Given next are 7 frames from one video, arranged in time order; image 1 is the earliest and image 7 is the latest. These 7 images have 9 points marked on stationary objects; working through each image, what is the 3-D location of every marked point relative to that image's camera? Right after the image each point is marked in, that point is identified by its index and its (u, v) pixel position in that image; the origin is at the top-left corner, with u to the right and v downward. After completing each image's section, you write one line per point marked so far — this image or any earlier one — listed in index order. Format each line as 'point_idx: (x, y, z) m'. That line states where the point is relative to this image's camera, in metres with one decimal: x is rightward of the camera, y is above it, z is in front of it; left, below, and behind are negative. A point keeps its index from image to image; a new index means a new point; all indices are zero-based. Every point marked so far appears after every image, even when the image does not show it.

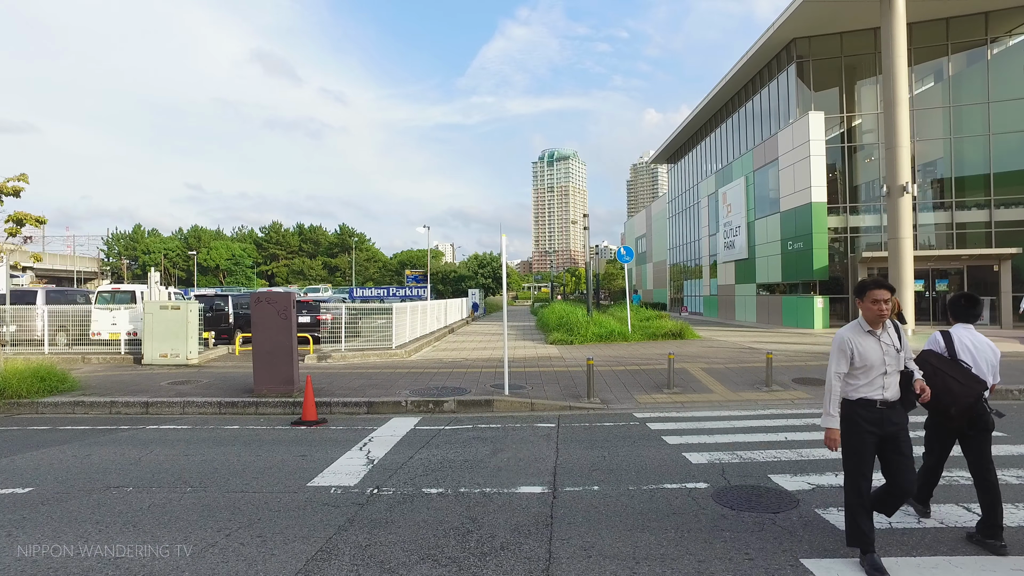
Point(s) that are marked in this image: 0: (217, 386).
0: (-4.8, -1.6, +10.5) m
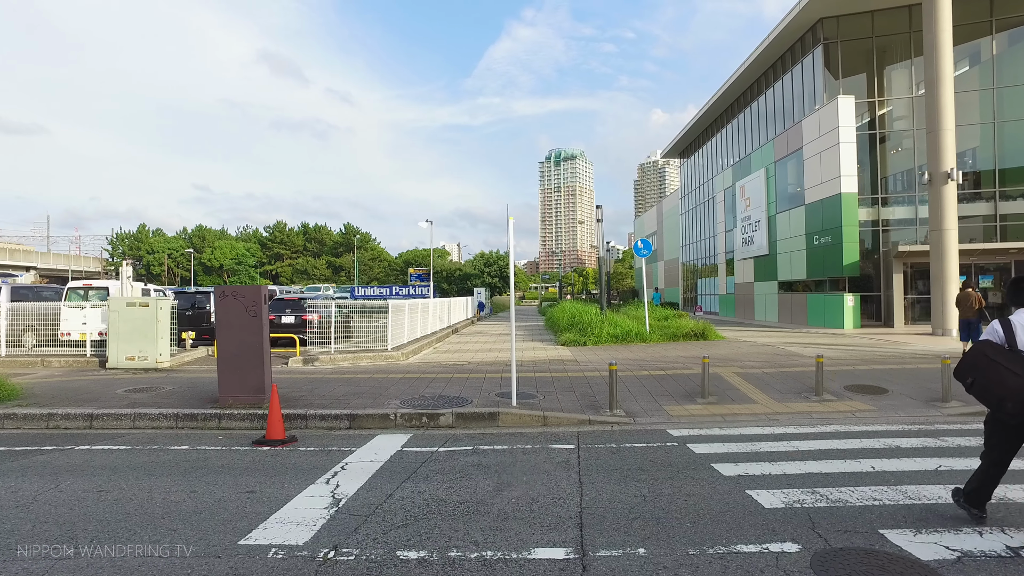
0: (-4.7, -1.5, +9.1) m
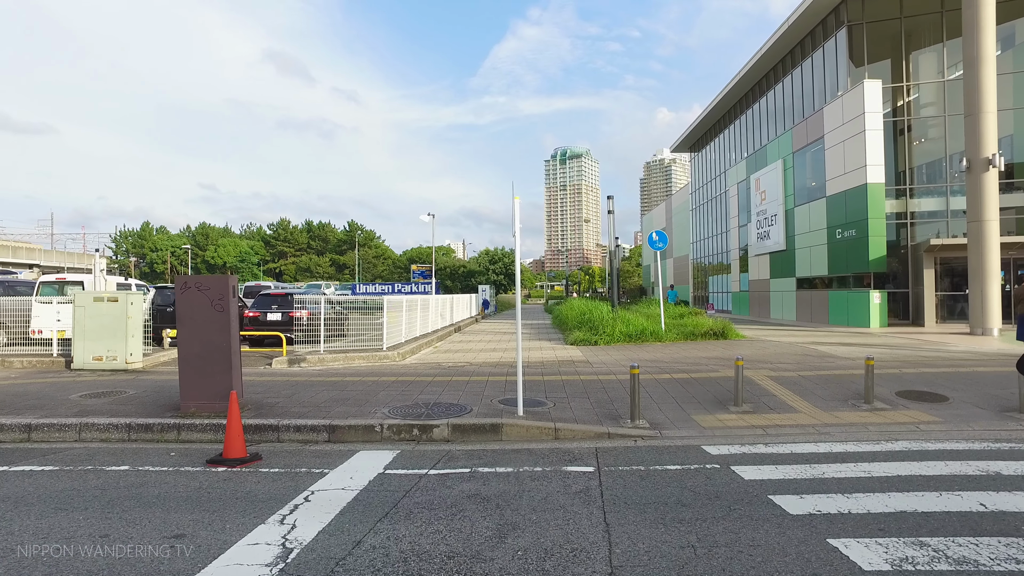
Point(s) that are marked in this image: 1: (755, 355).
0: (-4.6, -1.4, +8.0) m
1: (+4.7, -1.3, +12.4) m
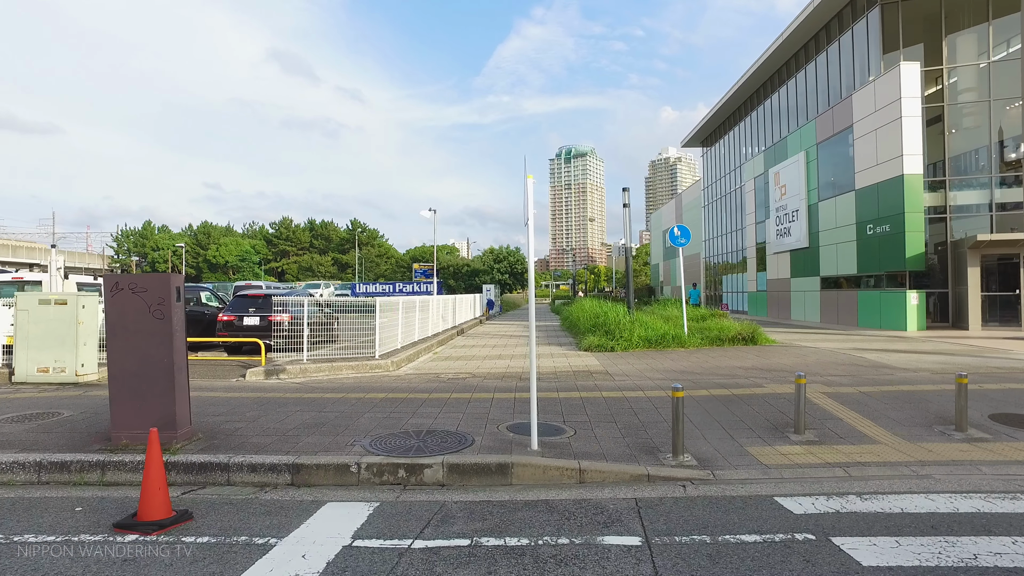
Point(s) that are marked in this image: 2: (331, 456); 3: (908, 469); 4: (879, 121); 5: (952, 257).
0: (-4.5, -1.4, +6.6) m
1: (+4.8, -1.3, +10.9) m
2: (-1.6, -1.4, +5.5) m
3: (+3.2, -1.5, +5.2) m
4: (+11.3, +5.1, +19.7) m
5: (+12.8, +0.9, +18.8) m
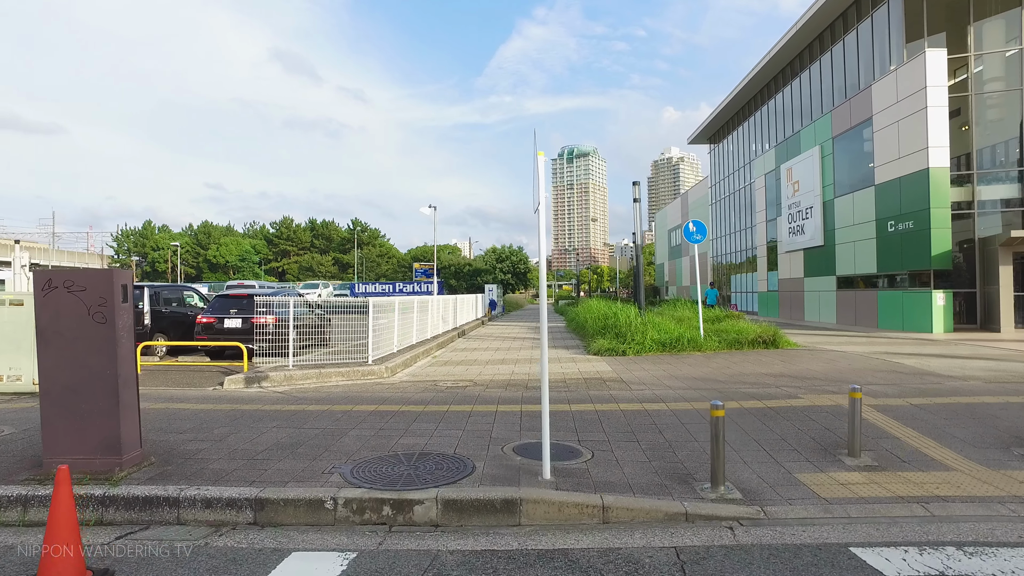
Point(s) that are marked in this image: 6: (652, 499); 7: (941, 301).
0: (-4.4, -1.4, +5.7) m
1: (+4.9, -1.3, +10.0) m
2: (-1.5, -1.4, +4.6) m
3: (+3.3, -1.5, +4.3) m
4: (+11.4, +5.1, +18.7) m
5: (+12.9, +0.9, +17.8) m
6: (+1.0, -1.5, +4.5) m
7: (+11.7, -0.4, +17.7) m
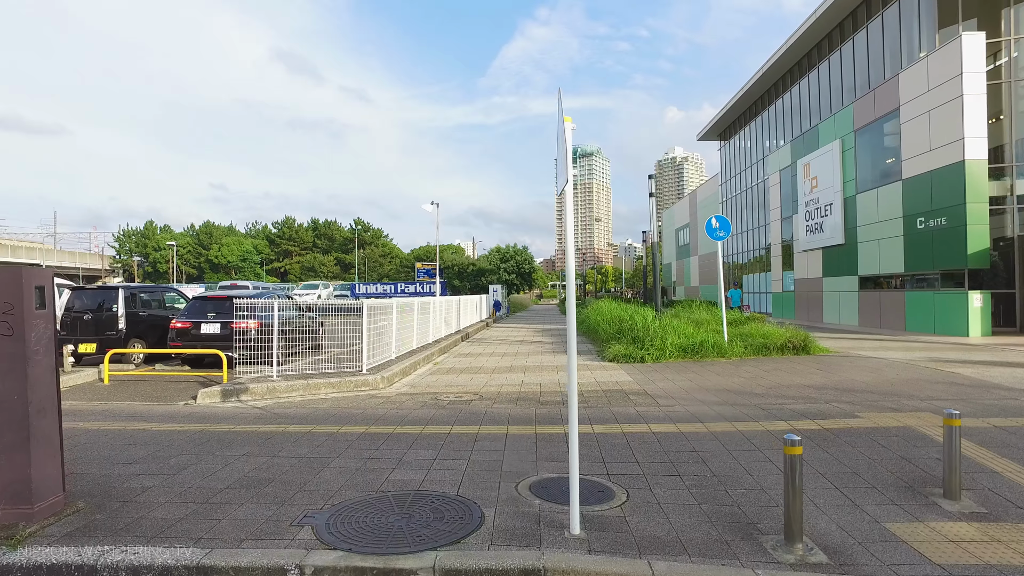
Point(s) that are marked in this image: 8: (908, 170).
0: (-4.3, -1.4, +4.7) m
1: (+5.0, -1.3, +8.9) m
2: (-1.4, -1.4, +3.5) m
3: (+3.4, -1.5, +3.2) m
4: (+11.6, +5.1, +17.6) m
5: (+13.1, +0.9, +16.7) m
6: (+1.1, -1.5, +3.4) m
7: (+11.9, -0.4, +16.6) m
8: (+11.6, +3.5, +18.9) m
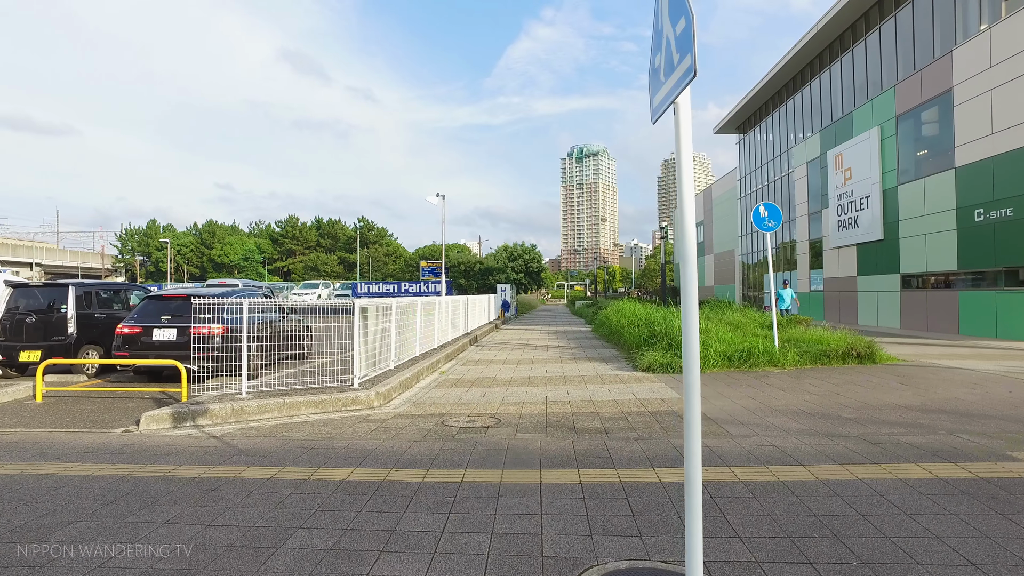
0: (-4.1, -1.4, +3.0) m
1: (+5.3, -1.3, +7.2) m
2: (-1.1, -1.4, +1.8) m
3: (+3.6, -1.5, +1.5) m
4: (+11.9, +5.1, +15.8) m
5: (+13.5, +0.9, +14.9) m
6: (+1.3, -1.4, +1.7) m
7: (+12.3, -0.4, +14.8) m
8: (+12.0, +3.5, +17.1) m
